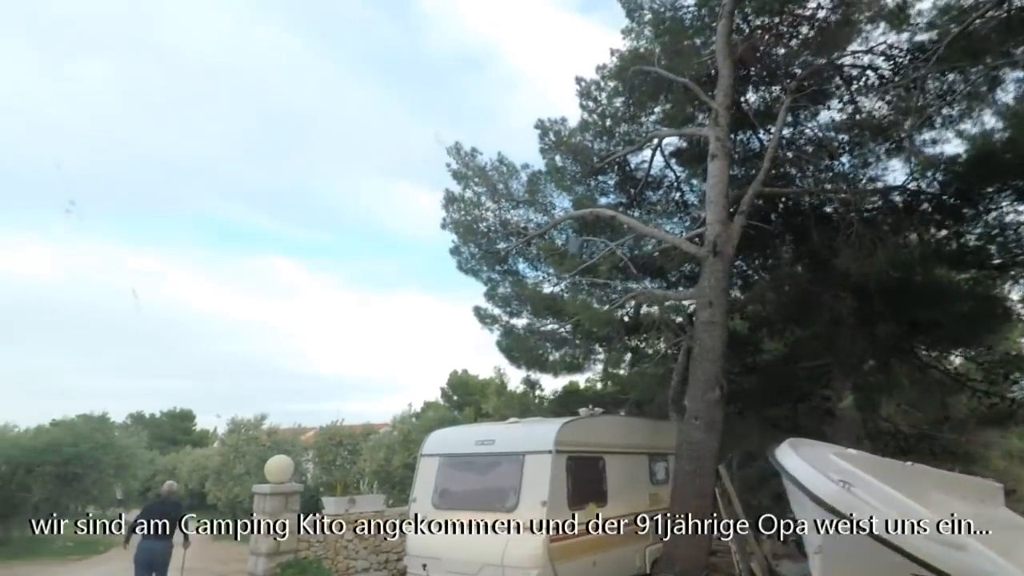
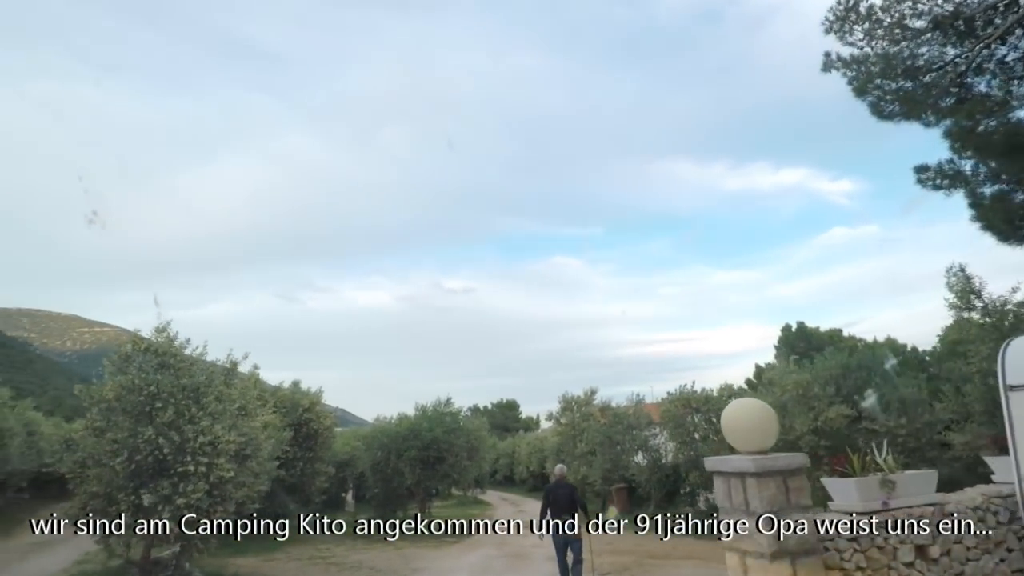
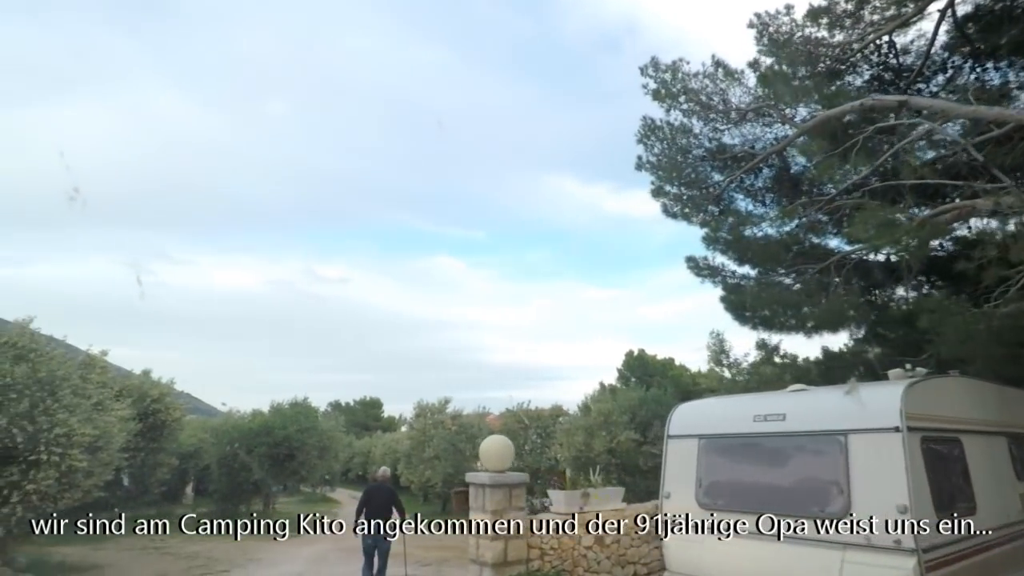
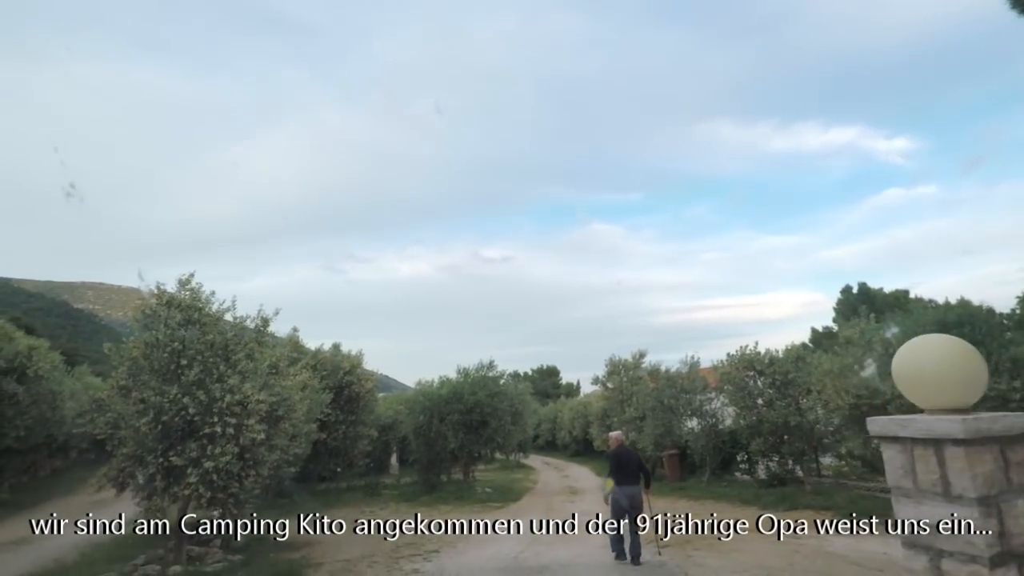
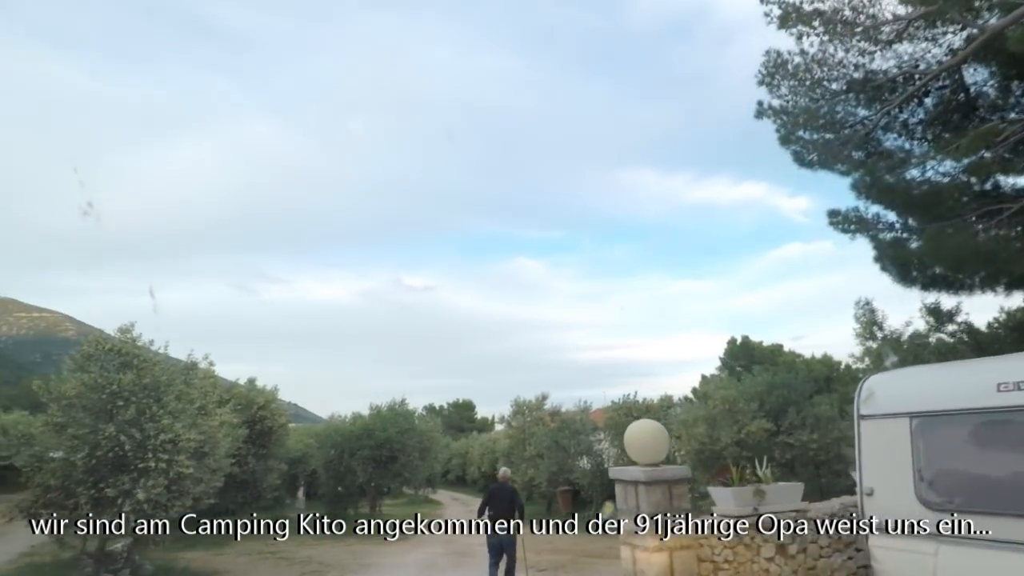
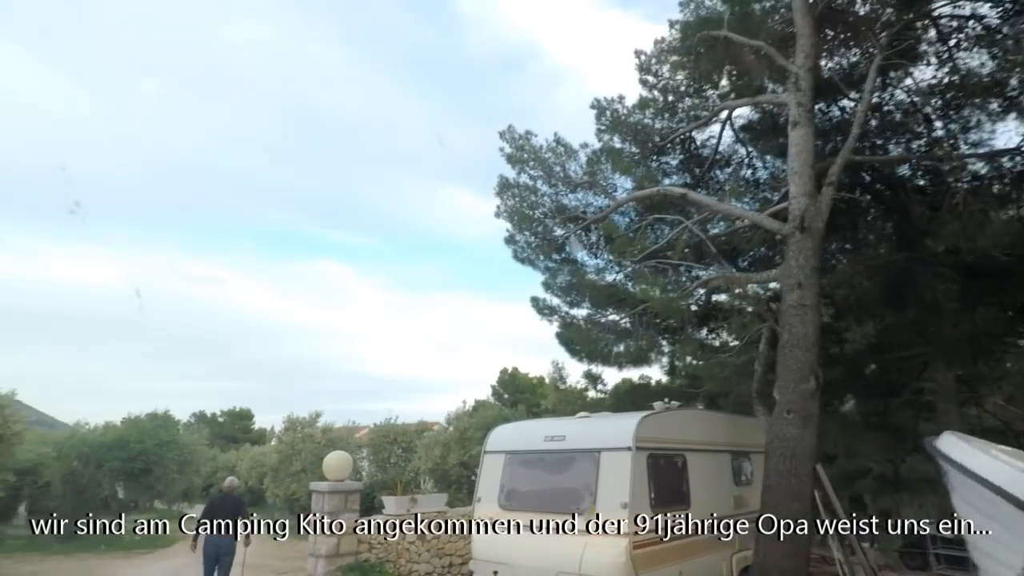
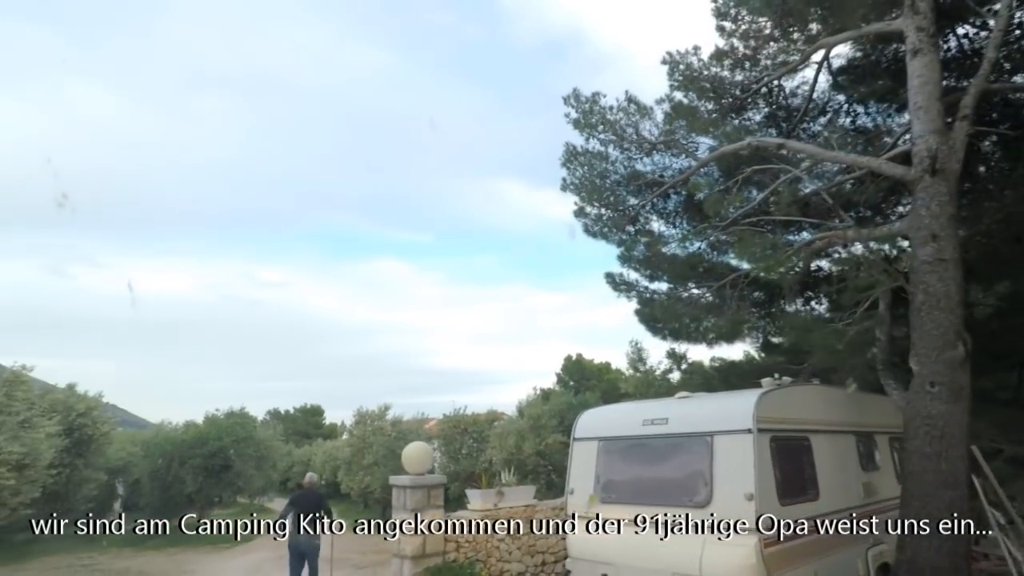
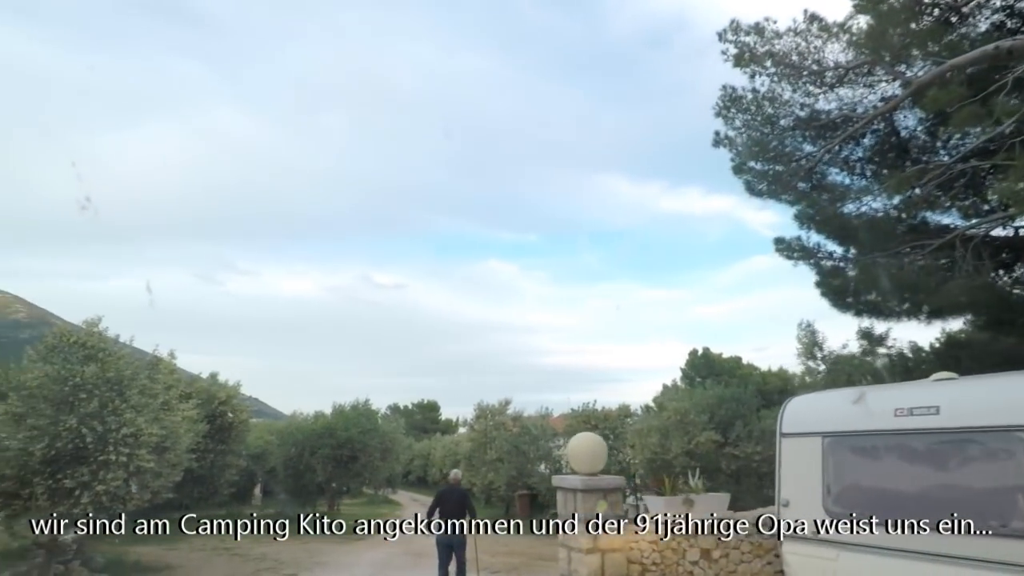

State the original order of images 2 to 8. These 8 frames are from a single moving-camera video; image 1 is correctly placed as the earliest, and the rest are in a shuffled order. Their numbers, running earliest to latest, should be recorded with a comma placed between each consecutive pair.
6, 7, 3, 8, 5, 2, 4
